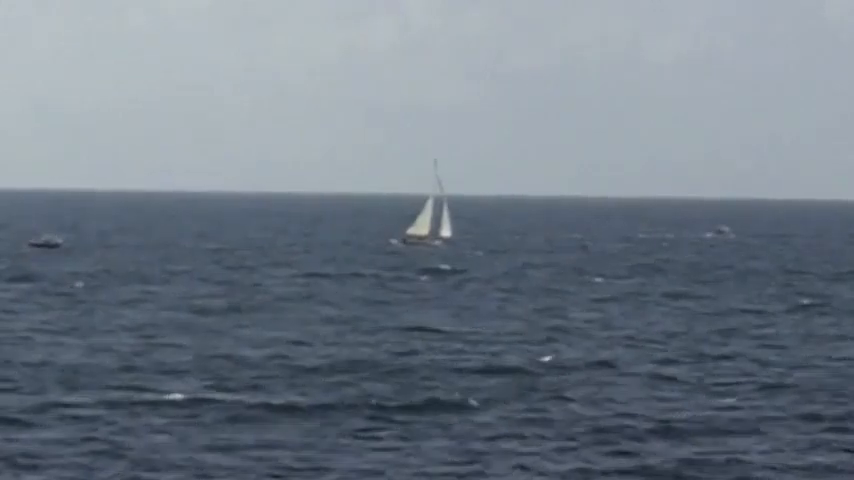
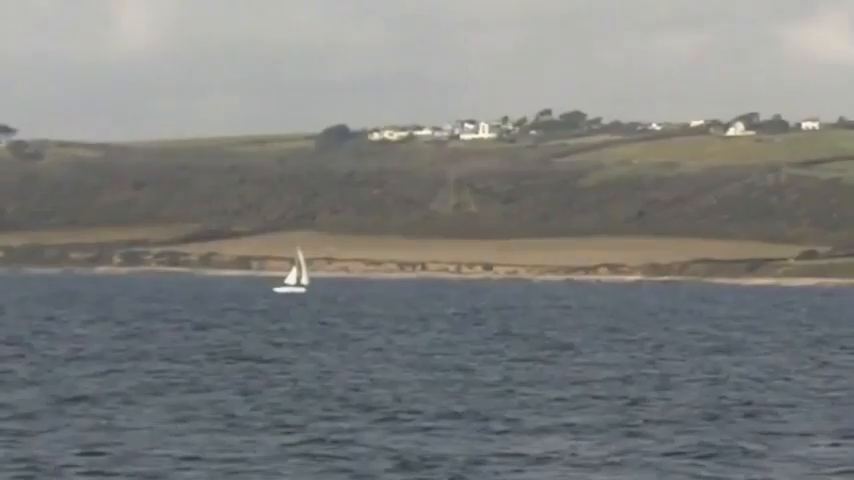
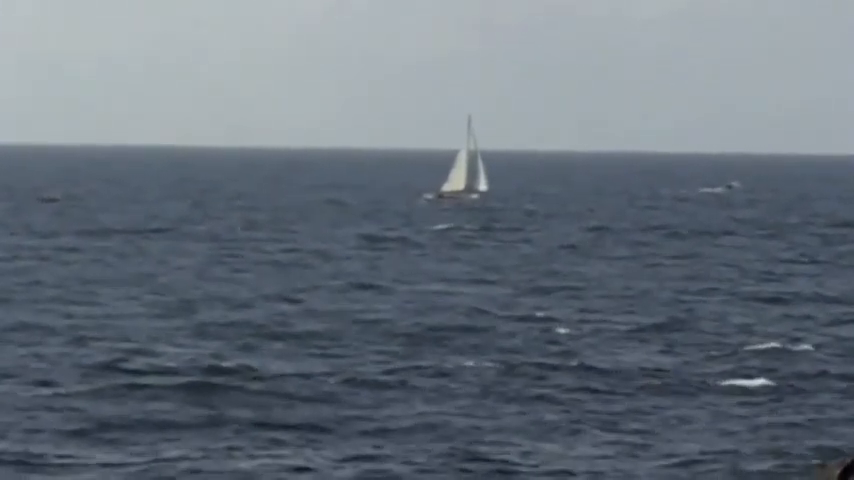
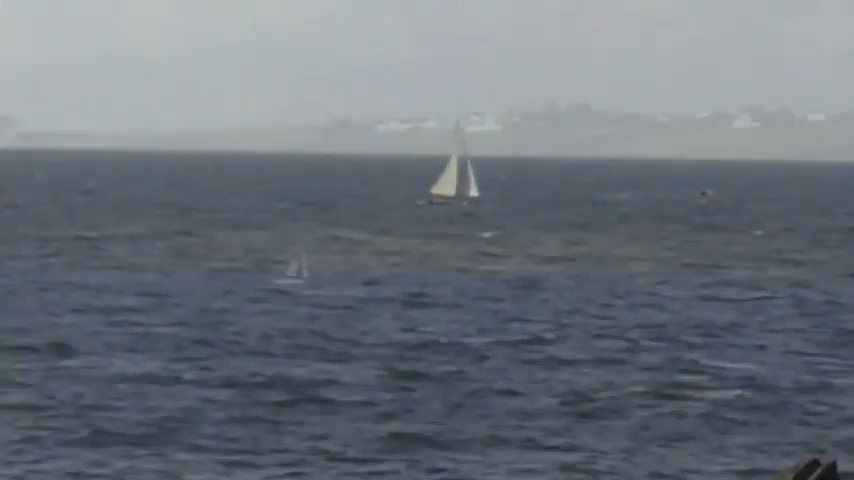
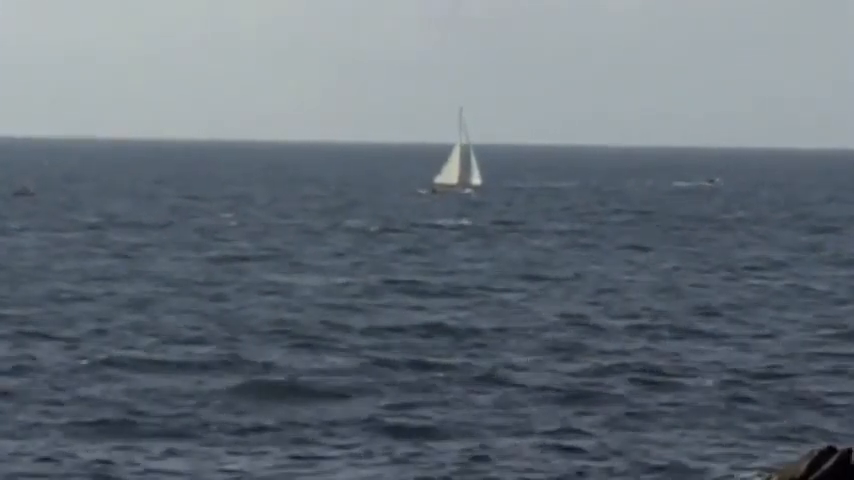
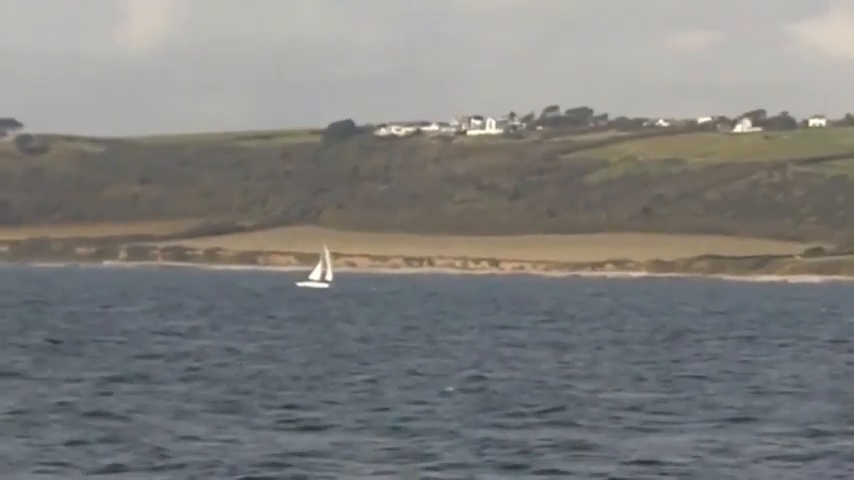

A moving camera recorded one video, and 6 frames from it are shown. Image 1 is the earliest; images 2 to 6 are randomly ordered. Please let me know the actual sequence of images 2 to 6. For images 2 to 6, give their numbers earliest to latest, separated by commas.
3, 5, 4, 2, 6
